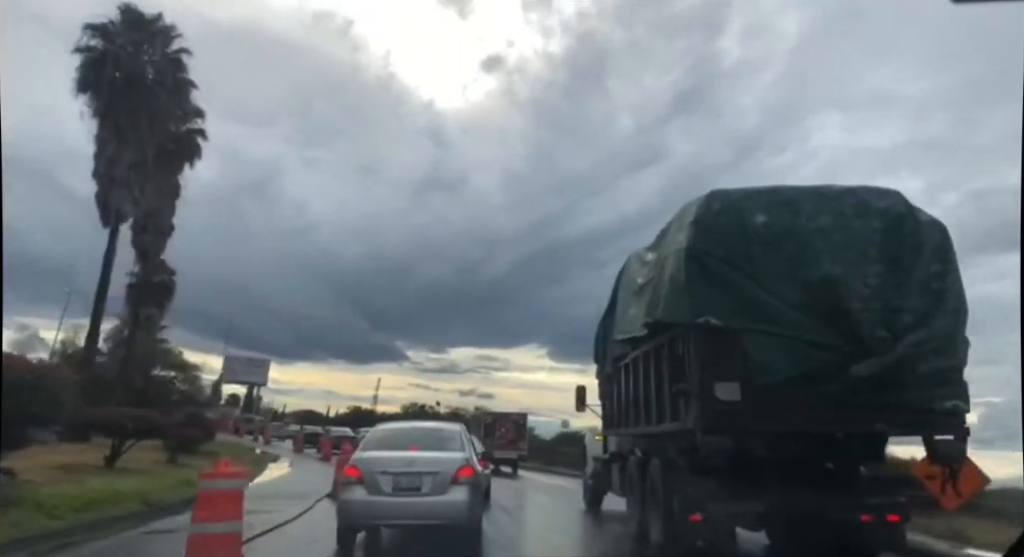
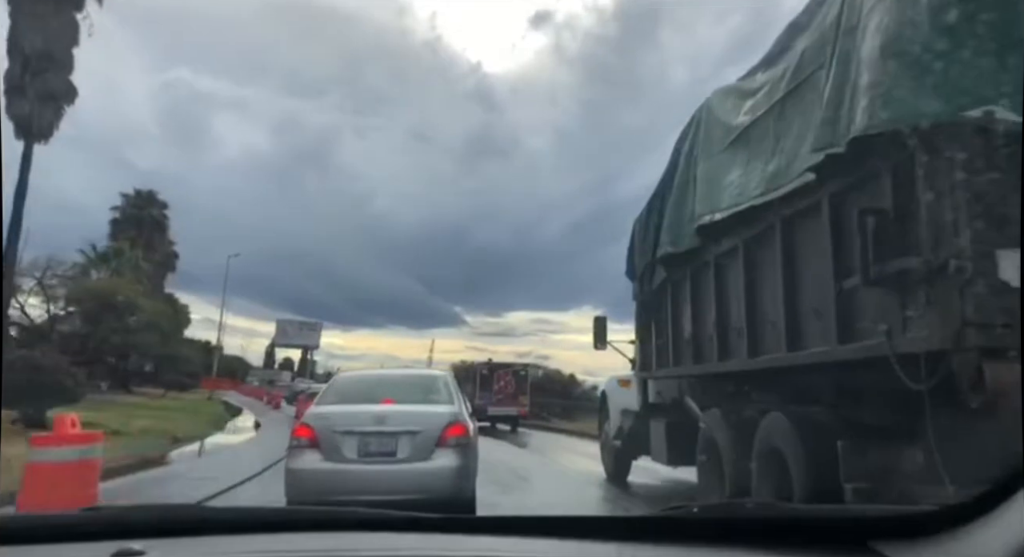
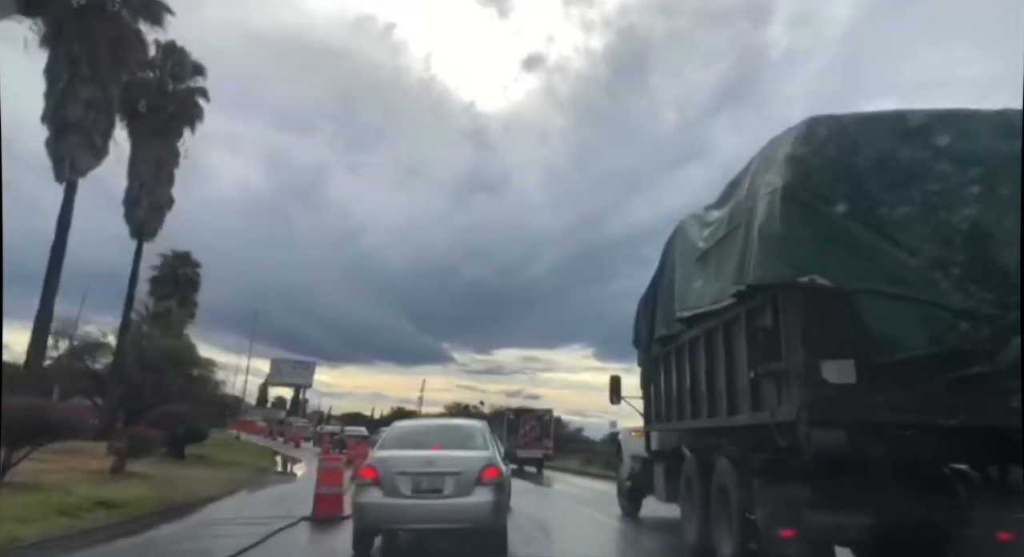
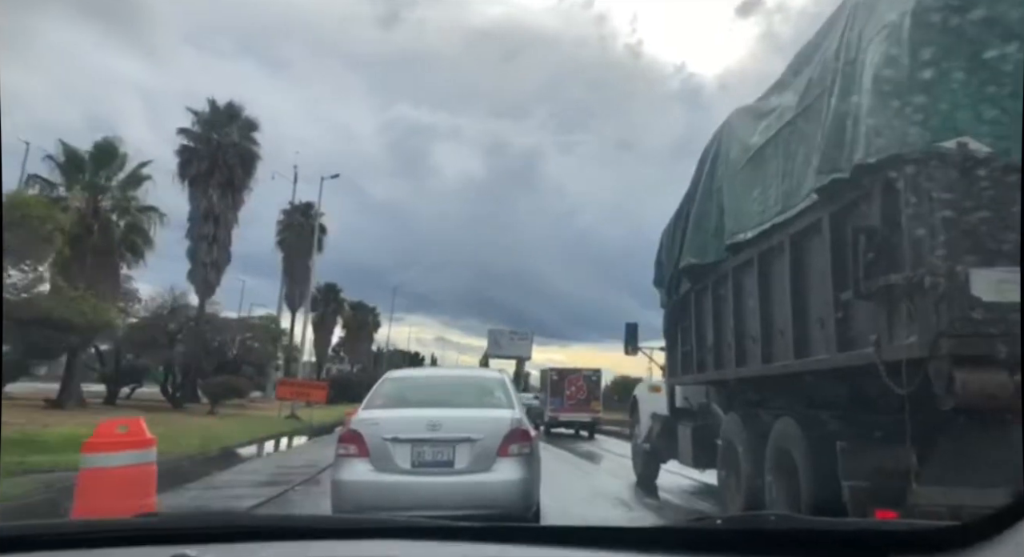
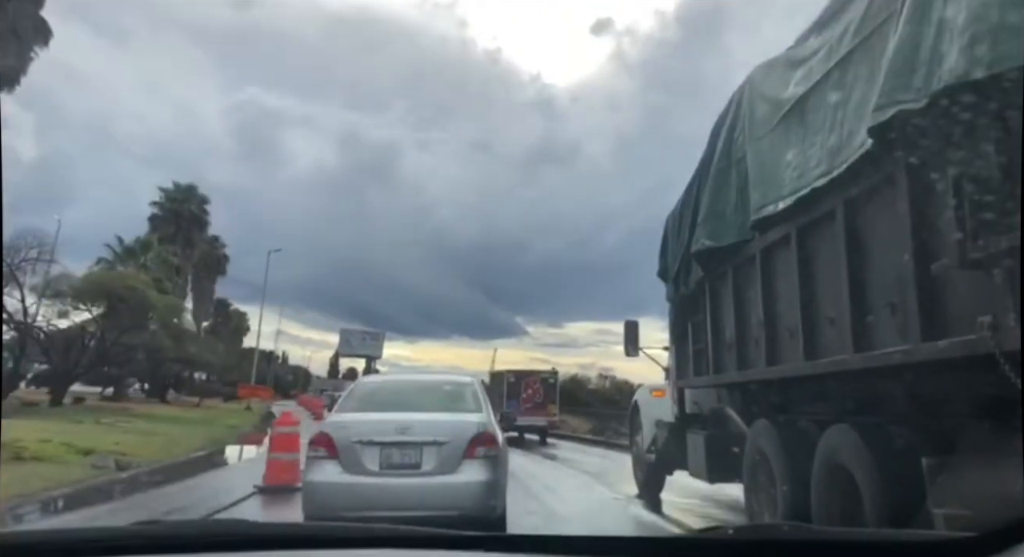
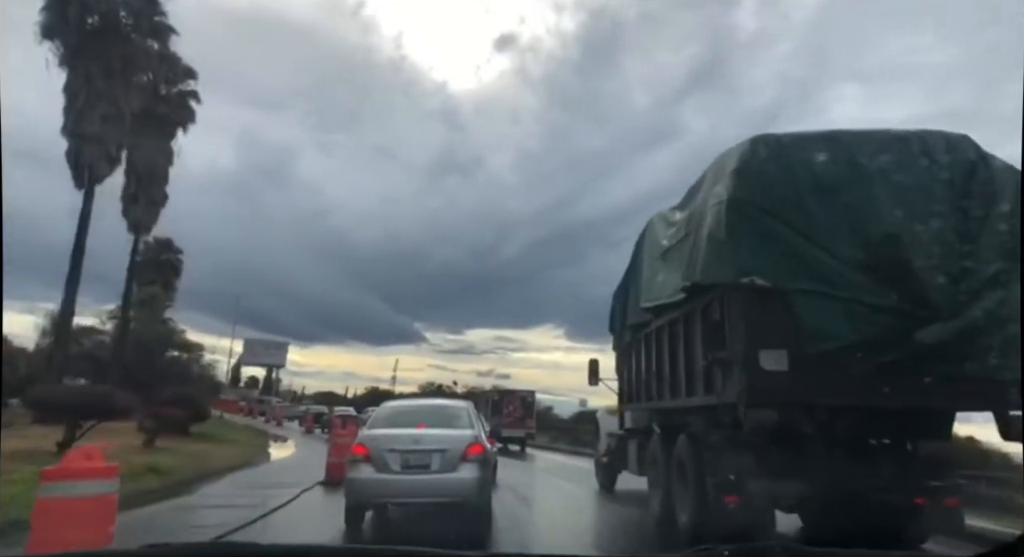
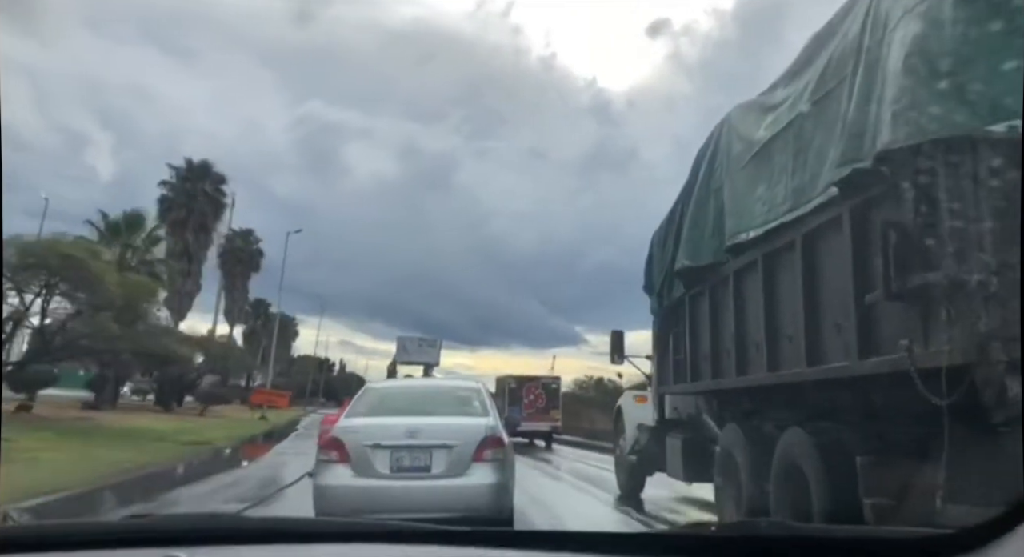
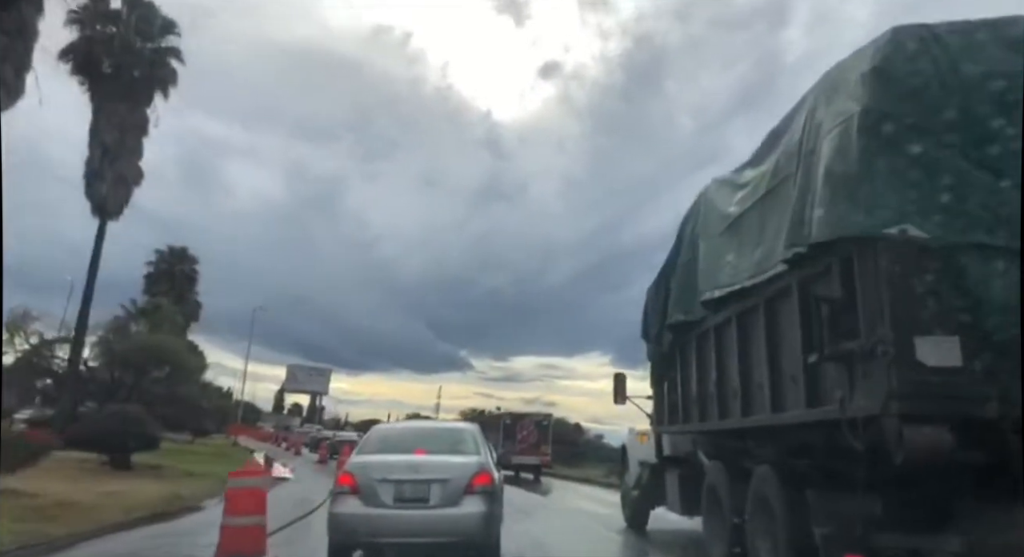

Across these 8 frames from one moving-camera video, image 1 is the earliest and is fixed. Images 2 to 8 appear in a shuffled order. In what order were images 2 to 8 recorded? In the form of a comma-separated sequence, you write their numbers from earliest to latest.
6, 3, 8, 2, 5, 7, 4
